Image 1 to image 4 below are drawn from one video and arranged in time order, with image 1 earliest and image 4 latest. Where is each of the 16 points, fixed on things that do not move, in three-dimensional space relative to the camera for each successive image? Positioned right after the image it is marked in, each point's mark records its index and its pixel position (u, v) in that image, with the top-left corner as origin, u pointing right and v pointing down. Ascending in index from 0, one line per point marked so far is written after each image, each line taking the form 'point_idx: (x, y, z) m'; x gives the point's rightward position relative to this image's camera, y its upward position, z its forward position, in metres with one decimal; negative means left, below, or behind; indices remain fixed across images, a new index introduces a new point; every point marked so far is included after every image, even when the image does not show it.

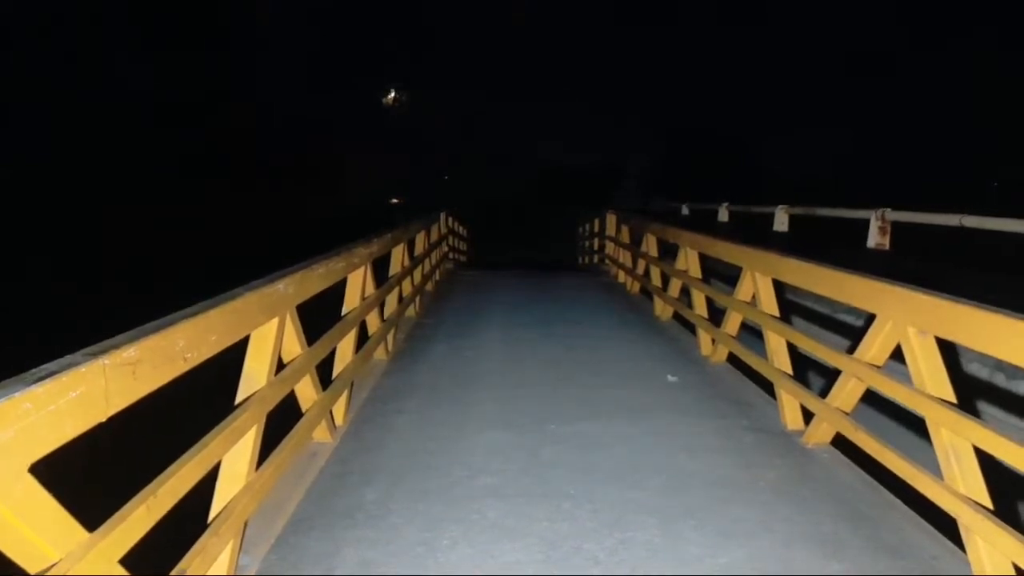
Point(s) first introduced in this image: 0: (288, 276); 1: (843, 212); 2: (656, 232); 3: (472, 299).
0: (-1.0, +0.1, +4.0) m
1: (+3.8, +0.8, +10.2) m
2: (+1.6, +0.6, +10.2) m
3: (-0.5, -0.1, +11.1) m
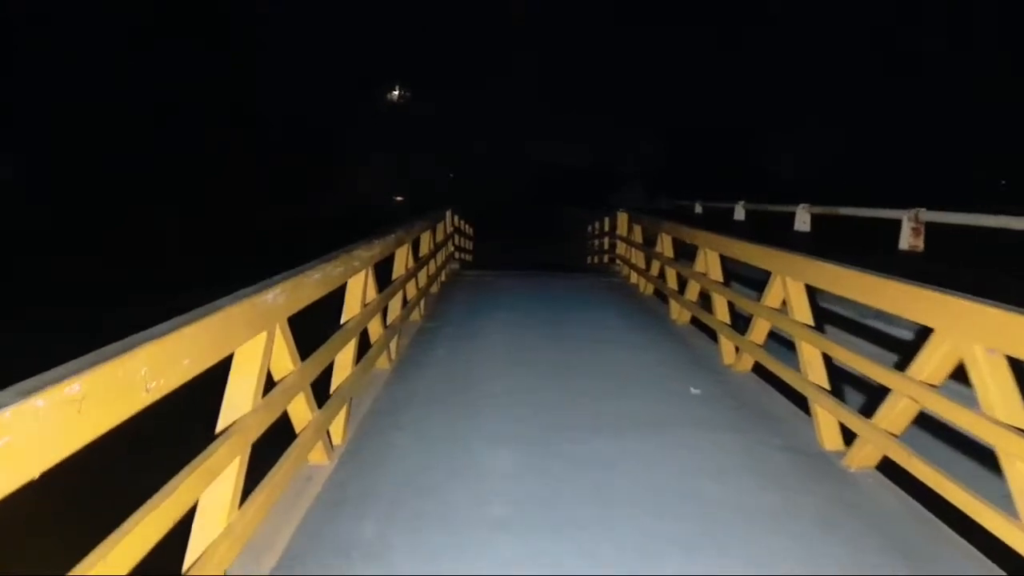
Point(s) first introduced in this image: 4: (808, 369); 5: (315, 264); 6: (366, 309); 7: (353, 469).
0: (-0.9, 0.0, +3.6) m
1: (+3.9, +0.8, +9.7) m
2: (+1.7, +0.6, +9.8) m
3: (-0.4, -0.1, +10.7) m
4: (+1.7, -0.5, +5.3) m
5: (-1.0, +0.1, +4.4) m
6: (-0.9, -0.1, +5.6) m
7: (-0.8, -0.9, +4.6) m
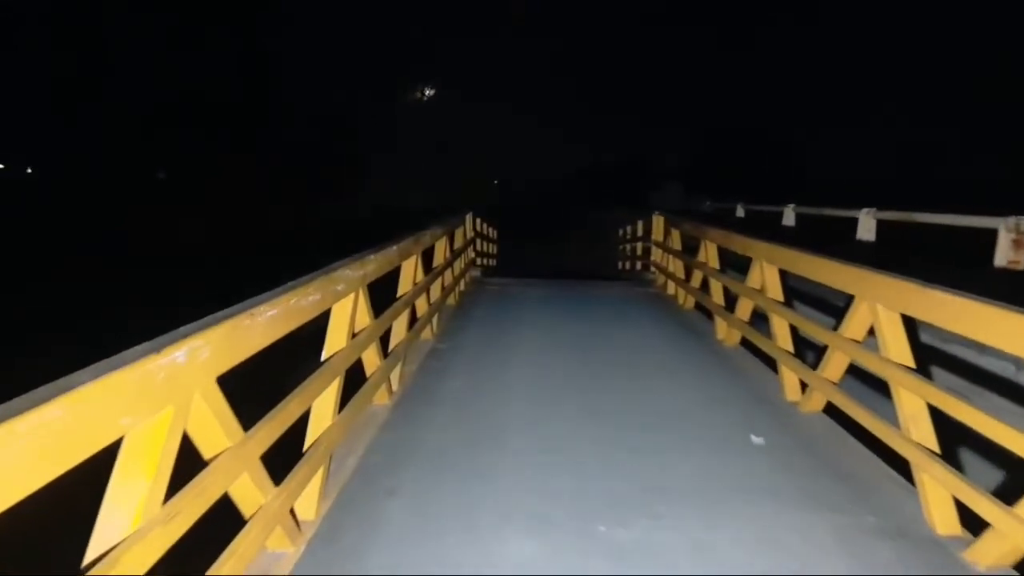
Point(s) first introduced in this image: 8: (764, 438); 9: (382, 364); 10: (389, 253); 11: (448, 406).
0: (-0.9, -0.1, +2.6) m
1: (+4.1, +0.6, +8.5) m
2: (+2.0, +0.4, +8.7) m
3: (-0.1, -0.3, +9.7) m
4: (+1.8, -0.6, +4.2) m
5: (-0.9, 0.0, +3.4) m
6: (-0.8, -0.3, +4.5) m
7: (-0.7, -1.0, +3.5) m
8: (+1.4, -0.8, +5.0) m
9: (-0.8, -0.5, +5.5) m
10: (-0.8, +0.2, +5.7) m
11: (-0.4, -0.7, +5.7) m
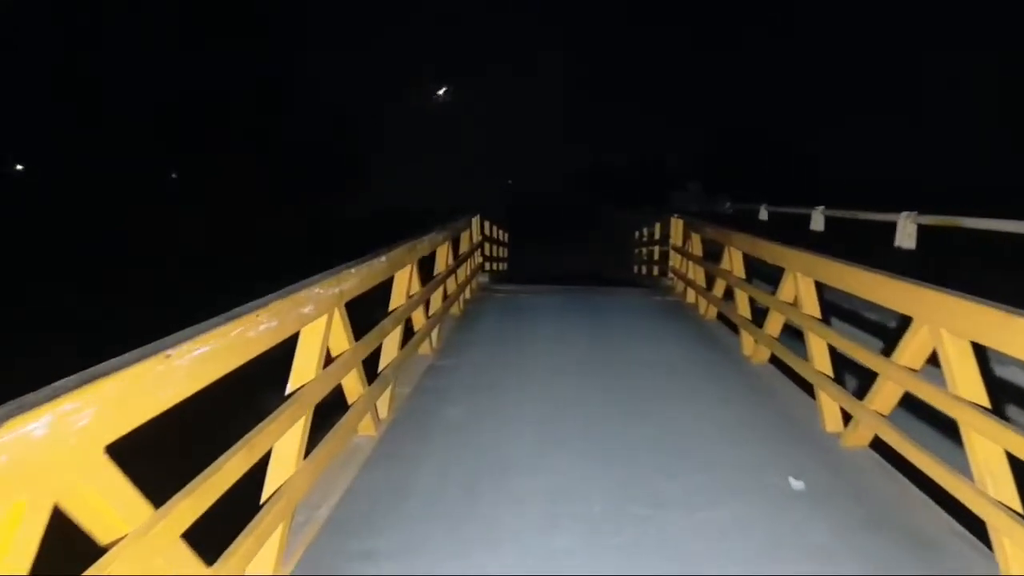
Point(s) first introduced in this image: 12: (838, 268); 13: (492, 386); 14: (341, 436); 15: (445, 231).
0: (-0.9, -0.2, +2.0) m
1: (+4.2, +0.5, +7.8) m
2: (+2.0, +0.3, +8.0) m
3: (0.0, -0.4, +9.0) m
4: (+1.8, -0.7, +3.5) m
5: (-0.9, -0.1, +2.7) m
6: (-0.8, -0.3, +3.9) m
7: (-0.7, -1.1, +2.9) m
8: (+1.4, -0.9, +4.3) m
9: (-0.8, -0.5, +4.8) m
10: (-0.7, +0.1, +5.0) m
11: (-0.4, -0.8, +5.1) m
12: (+1.9, +0.1, +5.3) m
13: (-0.1, -0.7, +6.3) m
14: (-0.8, -0.7, +4.2) m
15: (-0.6, +0.5, +8.3) m
